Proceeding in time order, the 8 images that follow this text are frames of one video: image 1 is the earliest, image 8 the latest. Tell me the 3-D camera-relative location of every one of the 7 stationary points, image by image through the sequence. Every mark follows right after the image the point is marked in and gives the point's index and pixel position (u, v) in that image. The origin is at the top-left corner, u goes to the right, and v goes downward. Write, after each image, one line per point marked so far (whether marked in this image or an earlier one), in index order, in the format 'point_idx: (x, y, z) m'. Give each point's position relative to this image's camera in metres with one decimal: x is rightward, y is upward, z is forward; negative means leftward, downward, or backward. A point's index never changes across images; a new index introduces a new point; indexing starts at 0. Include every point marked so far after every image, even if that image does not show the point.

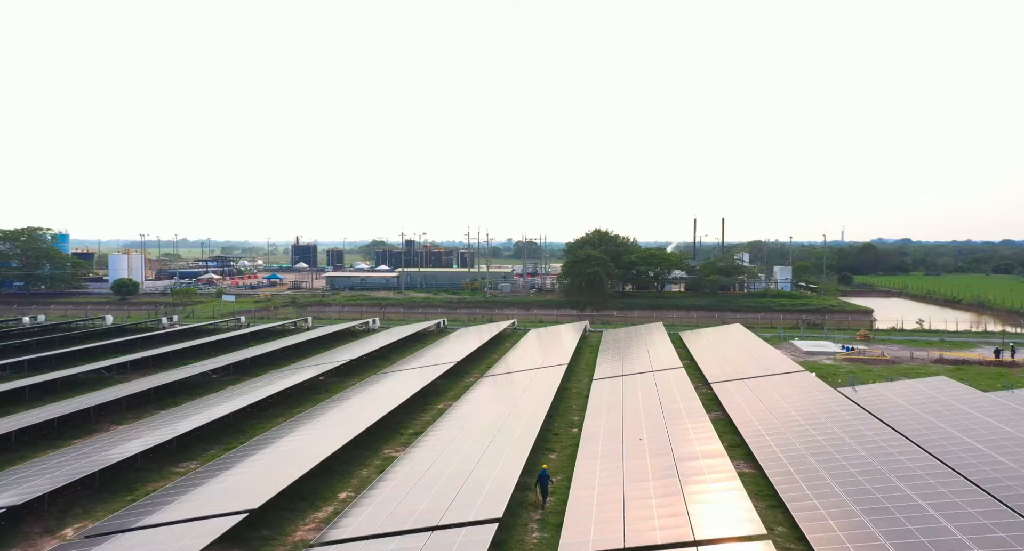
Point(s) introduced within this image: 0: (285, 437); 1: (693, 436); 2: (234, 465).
0: (-4.8, -3.4, +18.4) m
1: (+3.9, -3.2, +17.6) m
2: (-5.0, -3.5, +16.0) m
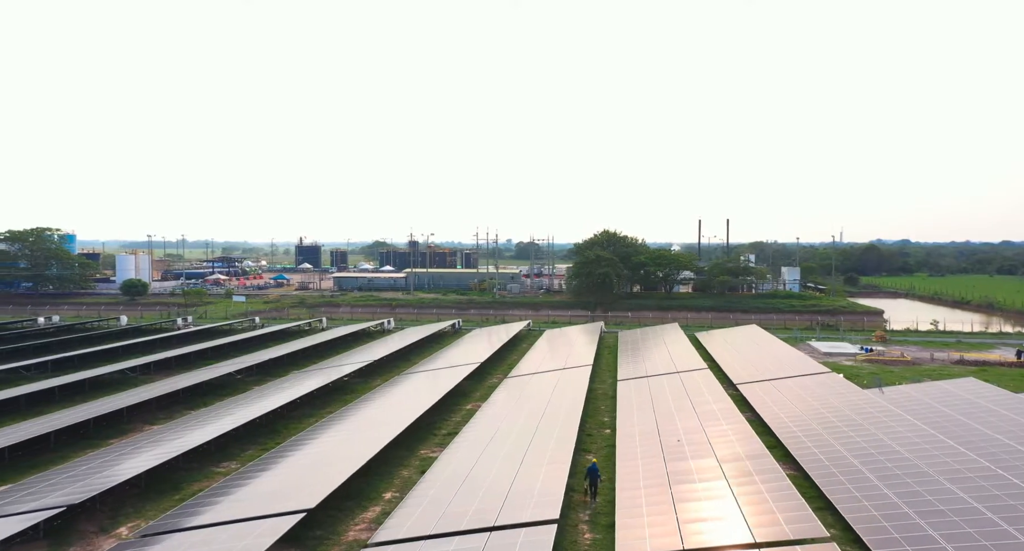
0: (-4.1, -3.4, +18.5) m
1: (+4.6, -3.3, +17.6) m
2: (-4.3, -3.5, +16.1) m
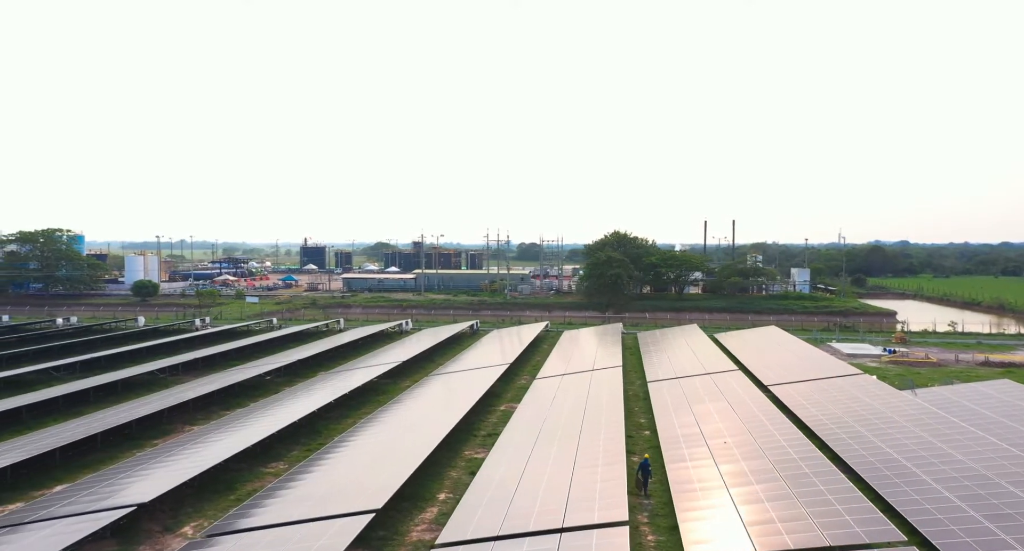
0: (-3.2, -3.5, +18.6) m
1: (+5.5, -3.3, +17.6) m
2: (-3.4, -3.5, +16.1) m
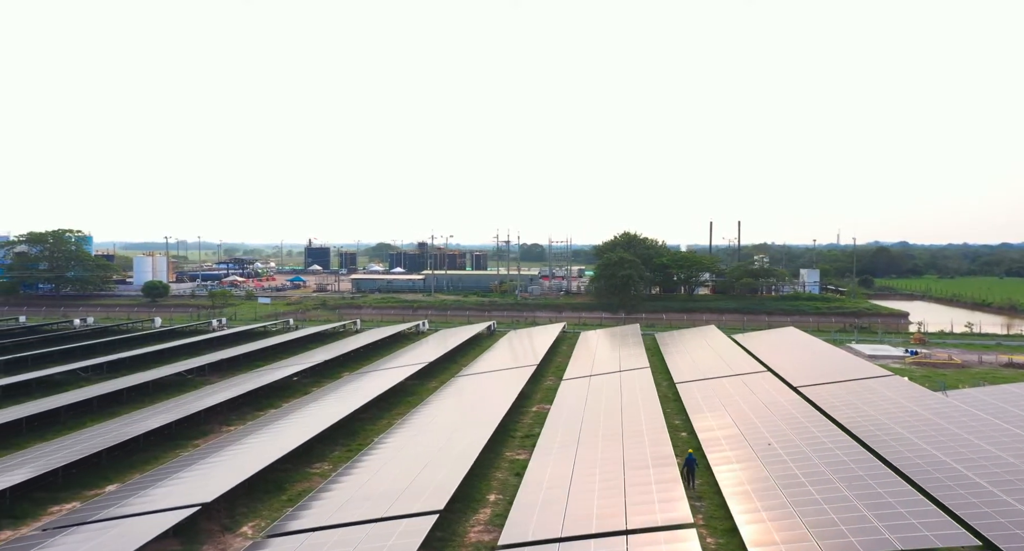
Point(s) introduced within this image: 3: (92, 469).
0: (-2.3, -3.5, +18.6) m
1: (+6.4, -3.3, +17.6) m
2: (-2.6, -3.5, +16.2) m
3: (-7.8, -3.6, +16.1) m
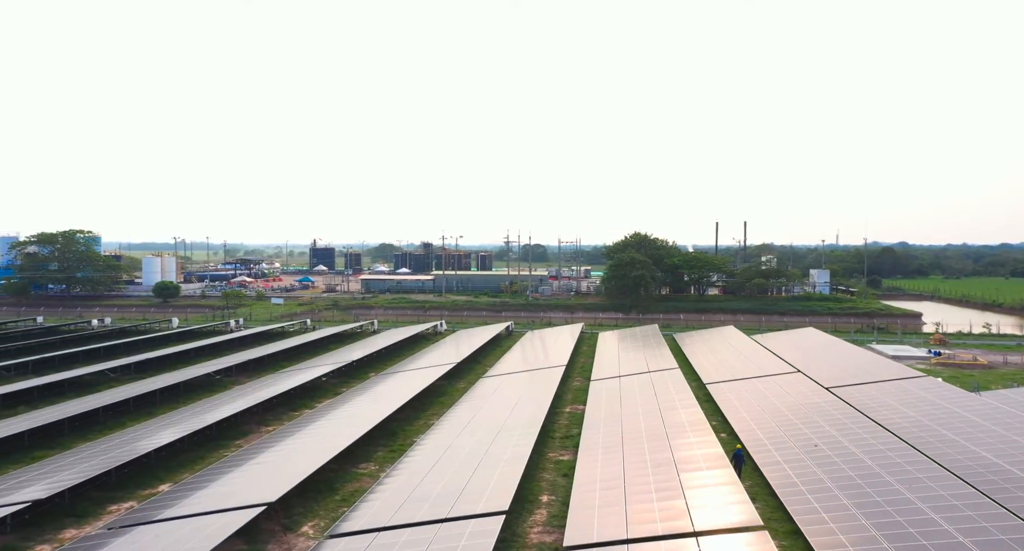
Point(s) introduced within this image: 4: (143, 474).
0: (-1.5, -3.5, +18.6) m
1: (+7.3, -3.3, +17.5) m
2: (-1.7, -3.5, +16.2) m
3: (-6.9, -3.6, +16.1) m
4: (-6.9, -3.7, +15.9) m
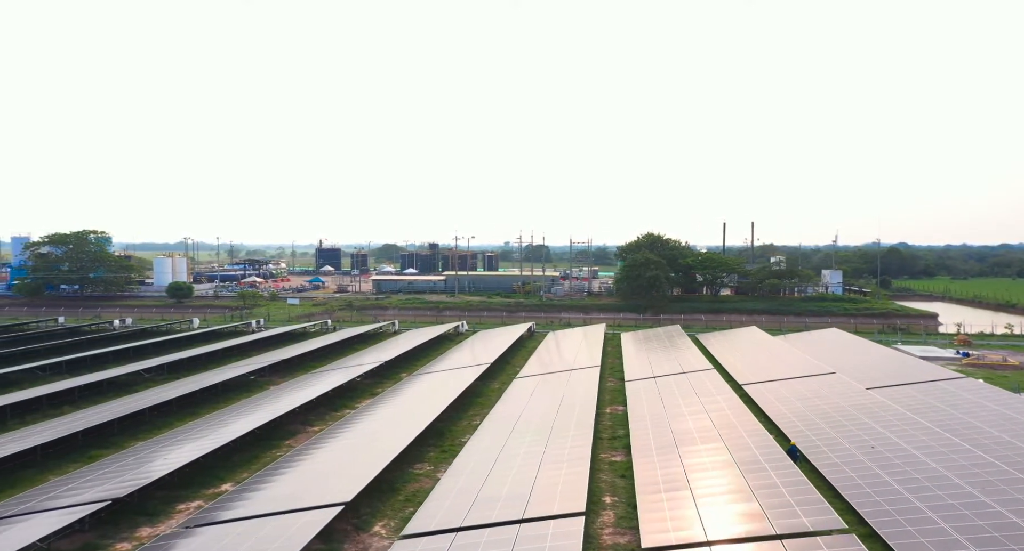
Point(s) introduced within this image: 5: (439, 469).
0: (-0.4, -3.5, +18.6) m
1: (+8.3, -3.4, +17.5) m
2: (-0.7, -3.6, +16.2) m
3: (-5.9, -3.7, +16.2) m
4: (-5.8, -3.7, +16.0) m
5: (-1.5, -3.8, +16.6) m
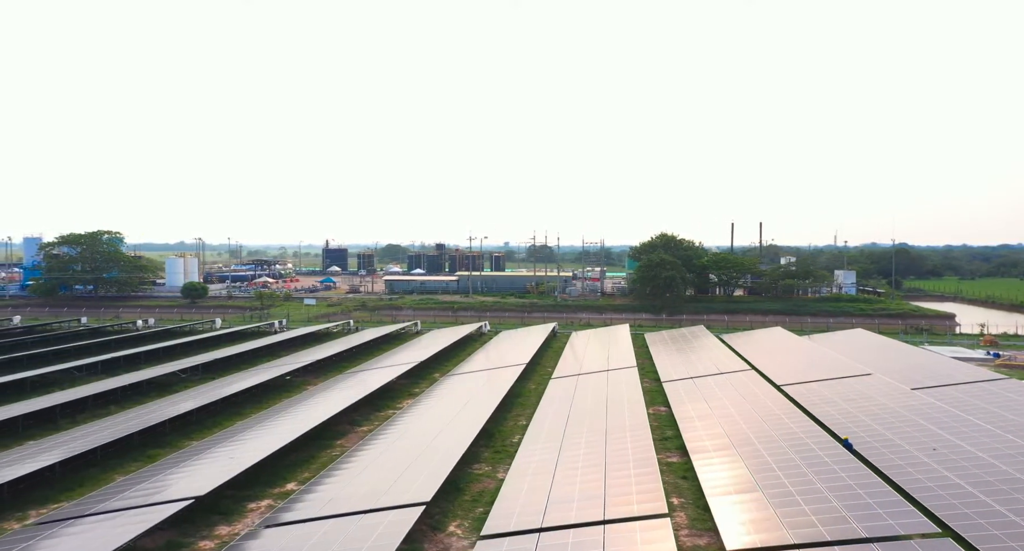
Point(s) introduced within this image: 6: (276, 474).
0: (+0.8, -3.5, +18.6) m
1: (+9.4, -3.4, +17.4) m
2: (+0.5, -3.6, +16.2) m
3: (-4.8, -3.7, +16.3) m
4: (-4.7, -3.7, +16.1) m
5: (-0.4, -3.8, +16.6) m
6: (-4.7, -3.8, +16.1) m
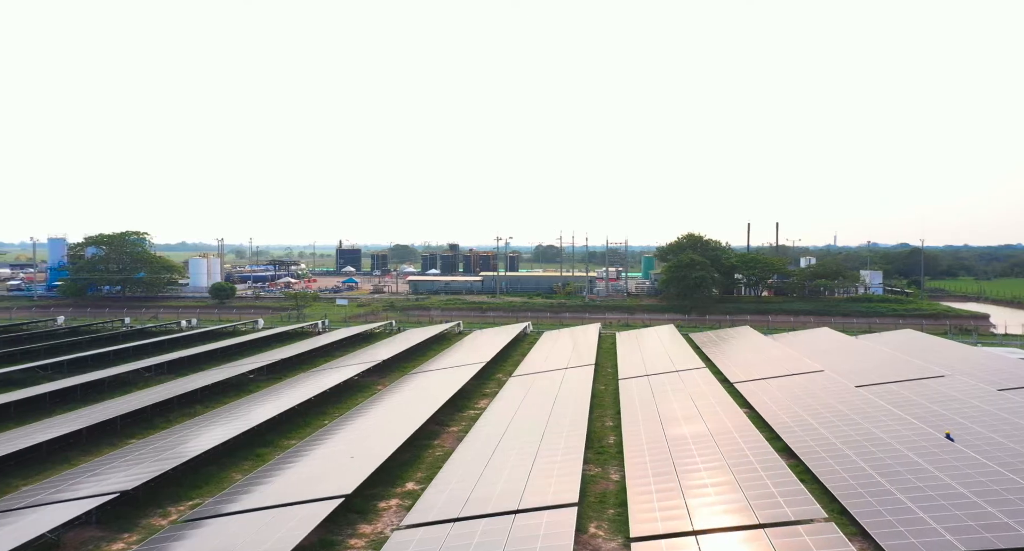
0: (+2.9, -3.6, +18.6) m
1: (+11.6, -3.4, +17.2) m
2: (+2.6, -3.6, +16.2) m
3: (-2.7, -3.7, +16.4) m
4: (-2.6, -3.8, +16.2) m
5: (+1.7, -3.8, +16.6) m
6: (-2.6, -3.8, +16.2) m
